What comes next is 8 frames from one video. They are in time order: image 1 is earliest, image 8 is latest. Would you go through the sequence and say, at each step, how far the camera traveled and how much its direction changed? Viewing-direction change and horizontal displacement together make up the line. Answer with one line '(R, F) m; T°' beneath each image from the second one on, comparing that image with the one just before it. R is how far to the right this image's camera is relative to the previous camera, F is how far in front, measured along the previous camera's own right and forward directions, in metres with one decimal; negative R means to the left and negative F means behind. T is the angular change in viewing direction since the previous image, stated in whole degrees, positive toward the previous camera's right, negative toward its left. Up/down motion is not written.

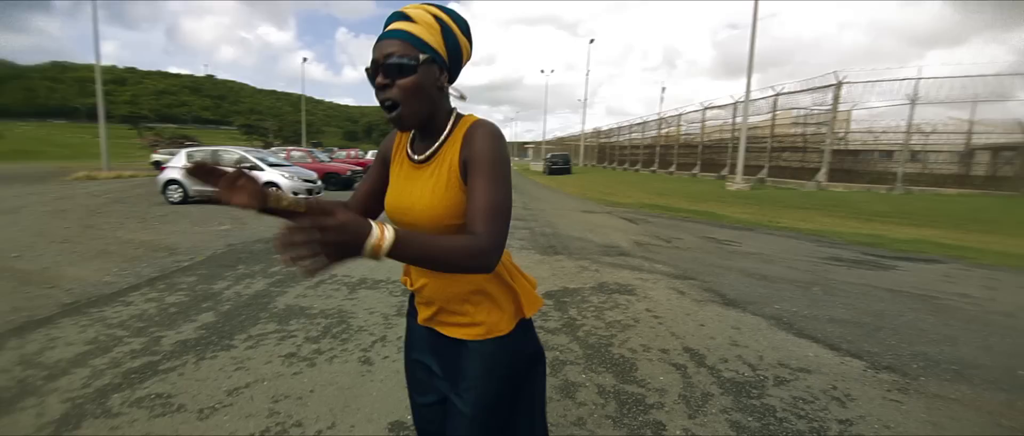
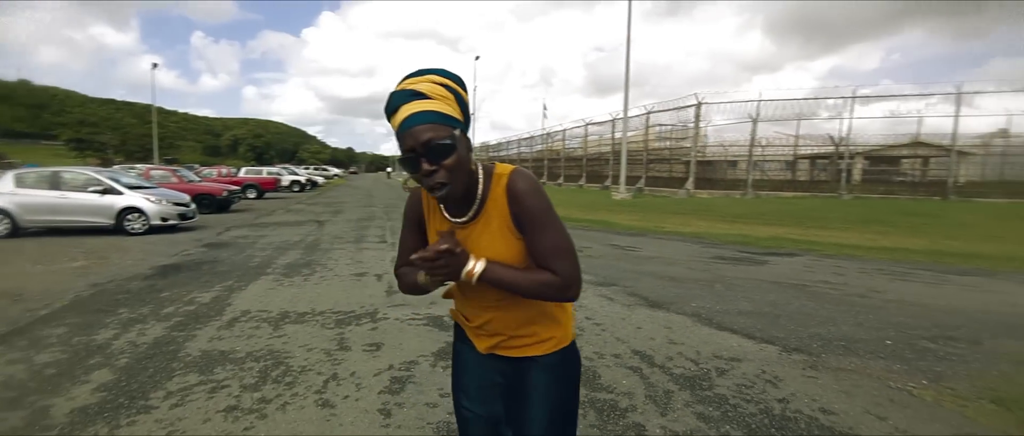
(-0.5, +0.1) m; +14°
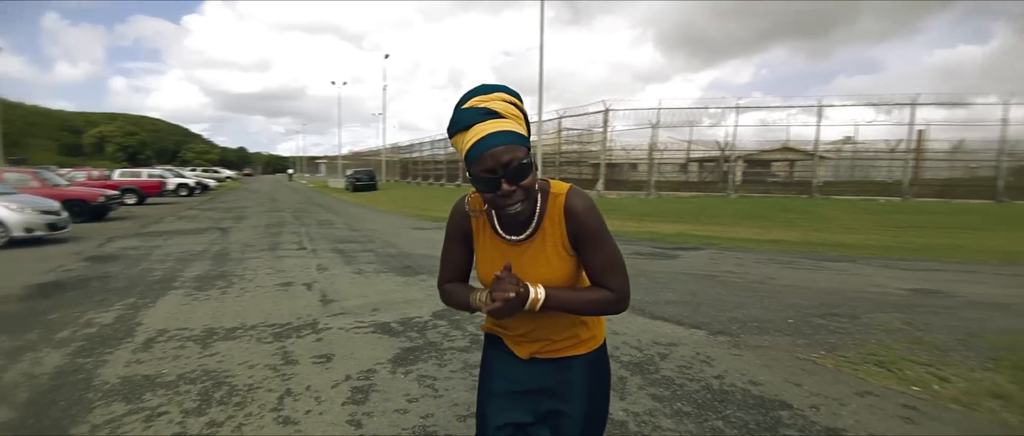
(-0.4, -0.1) m; +11°
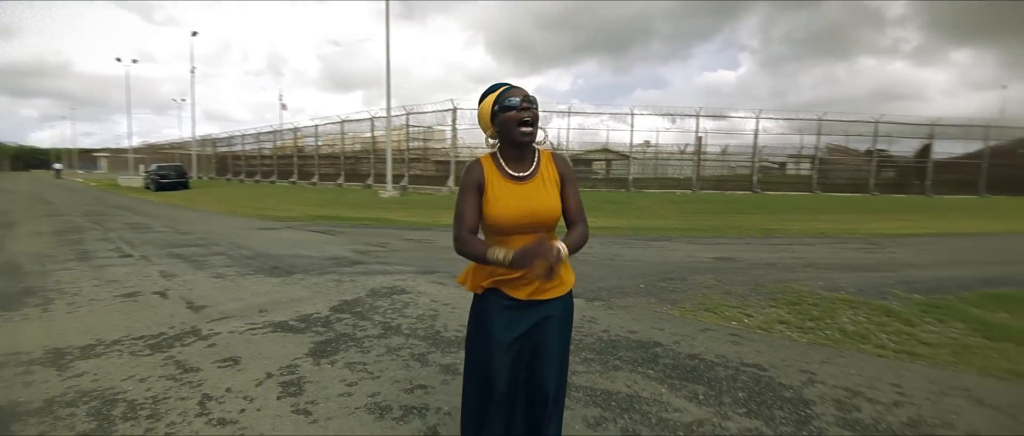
(-0.7, -0.3) m; +19°
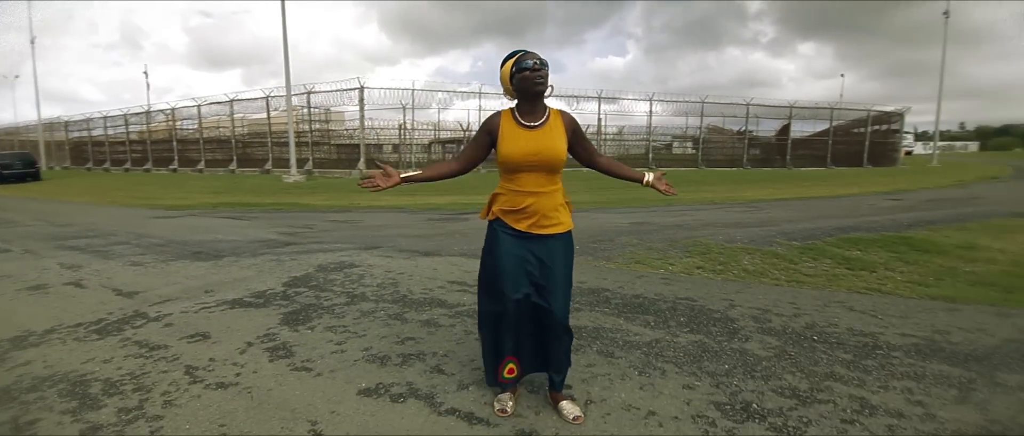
(-0.5, -0.3) m; +11°
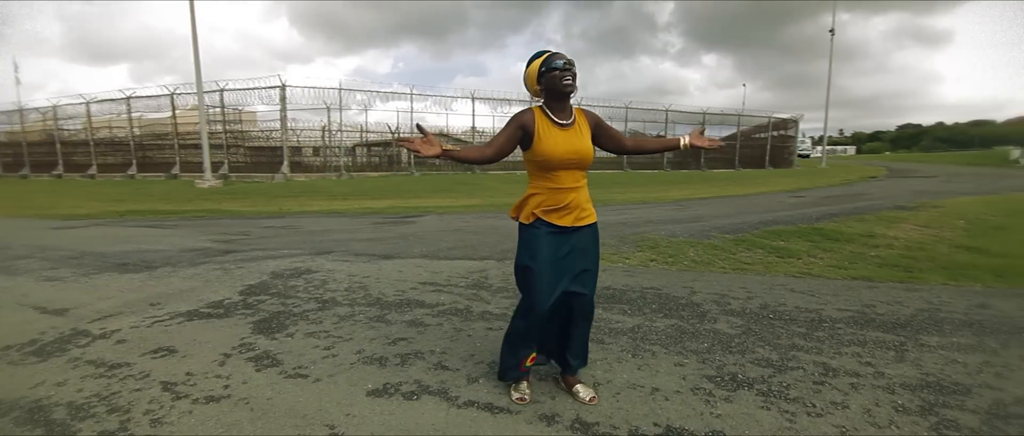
(-0.4, -0.1) m; +9°
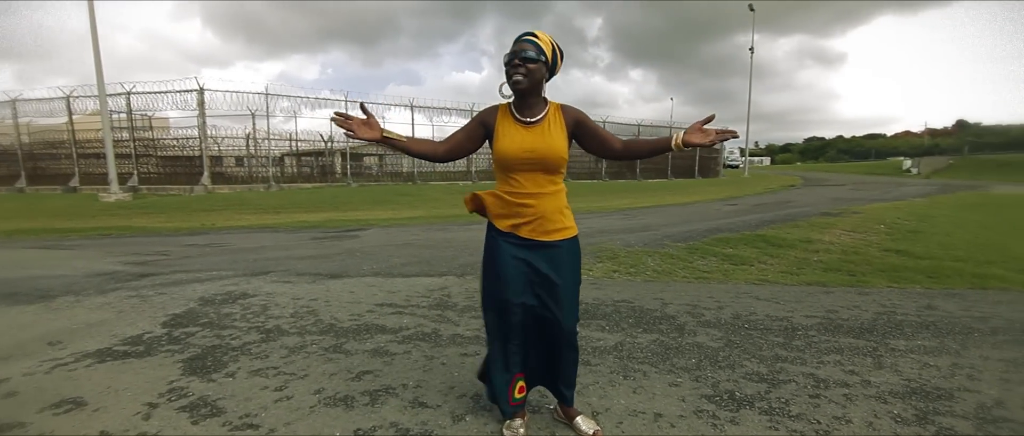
(-0.2, +0.3) m; +7°
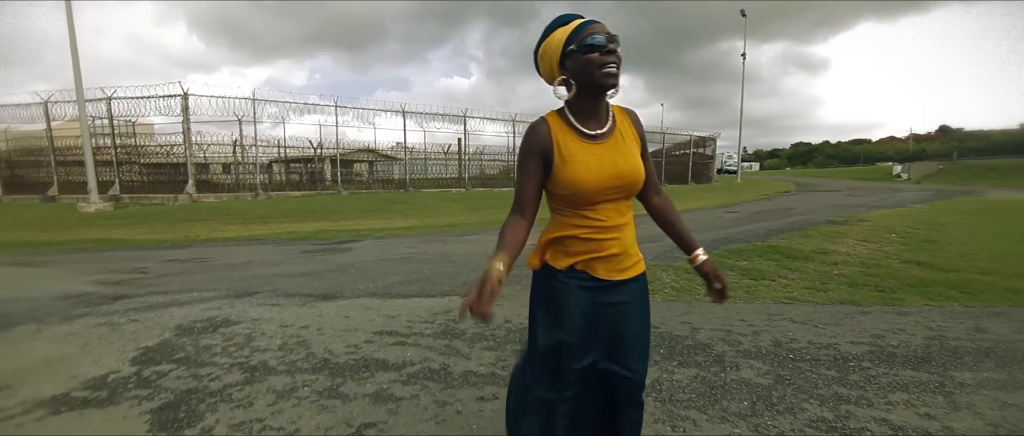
(-0.2, +0.4) m; +1°
